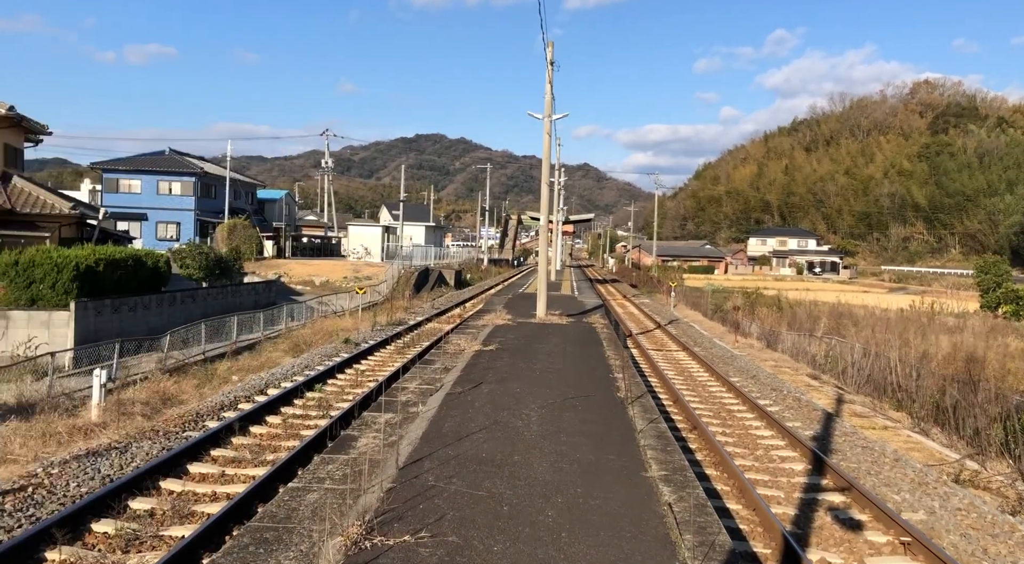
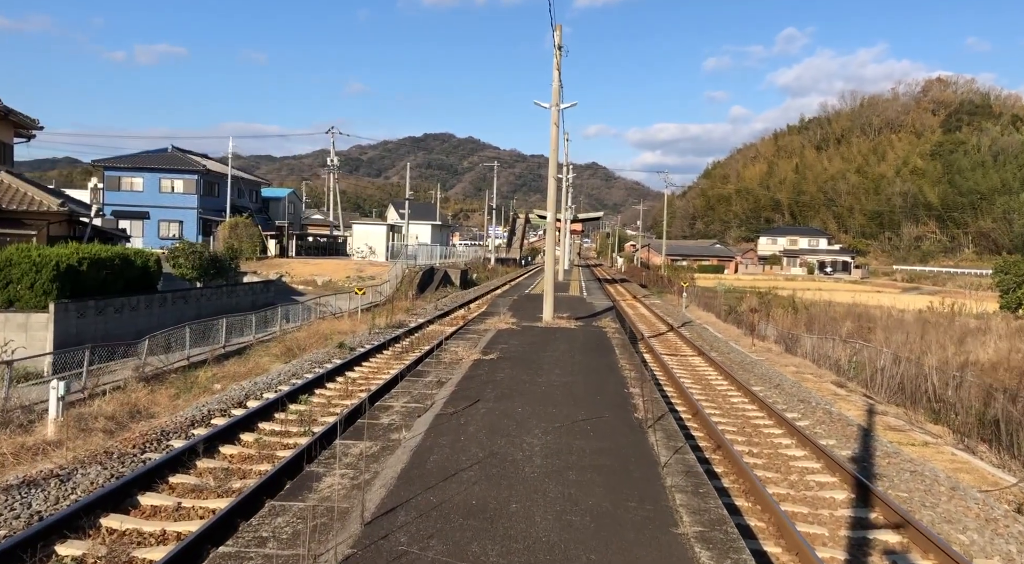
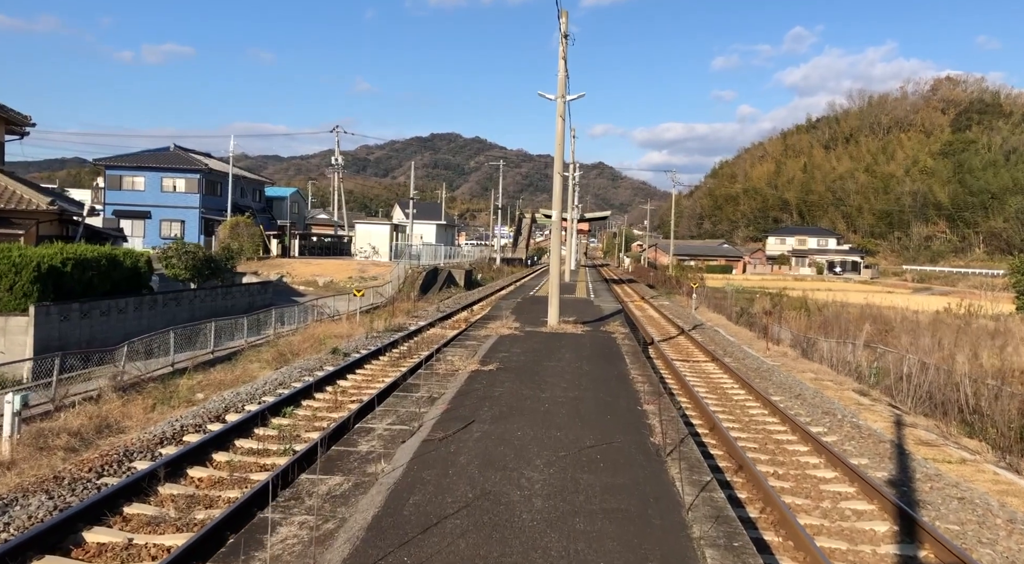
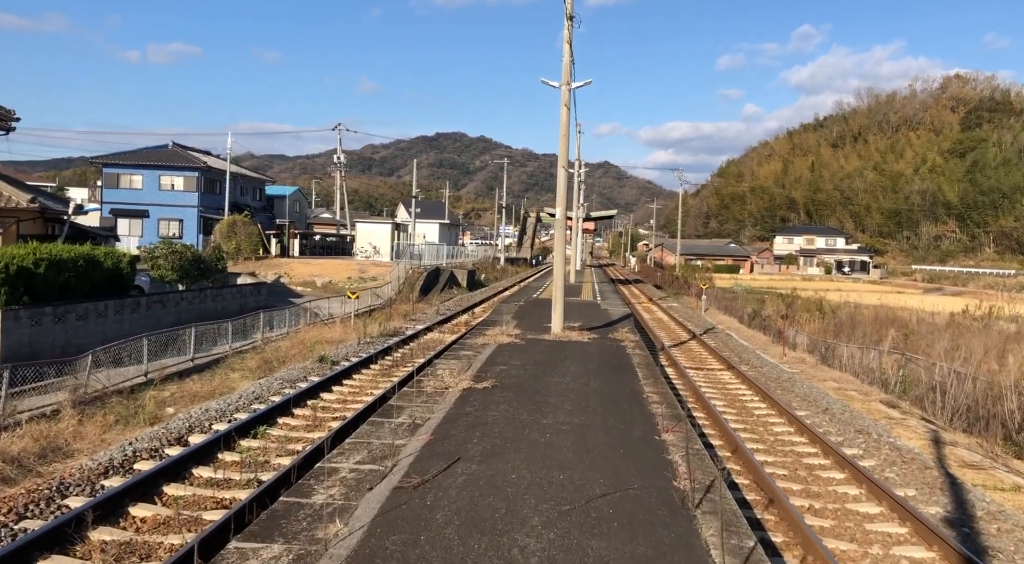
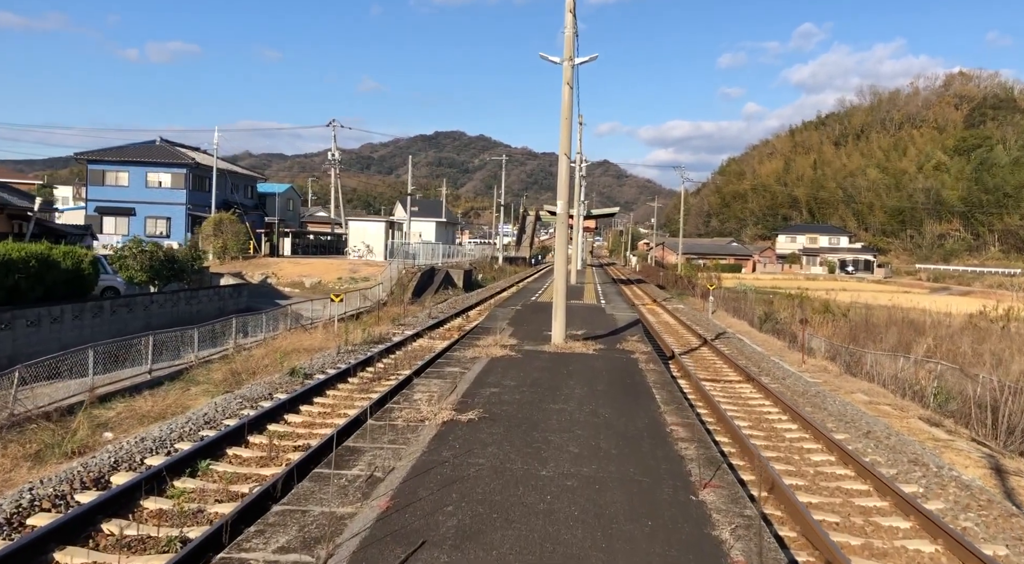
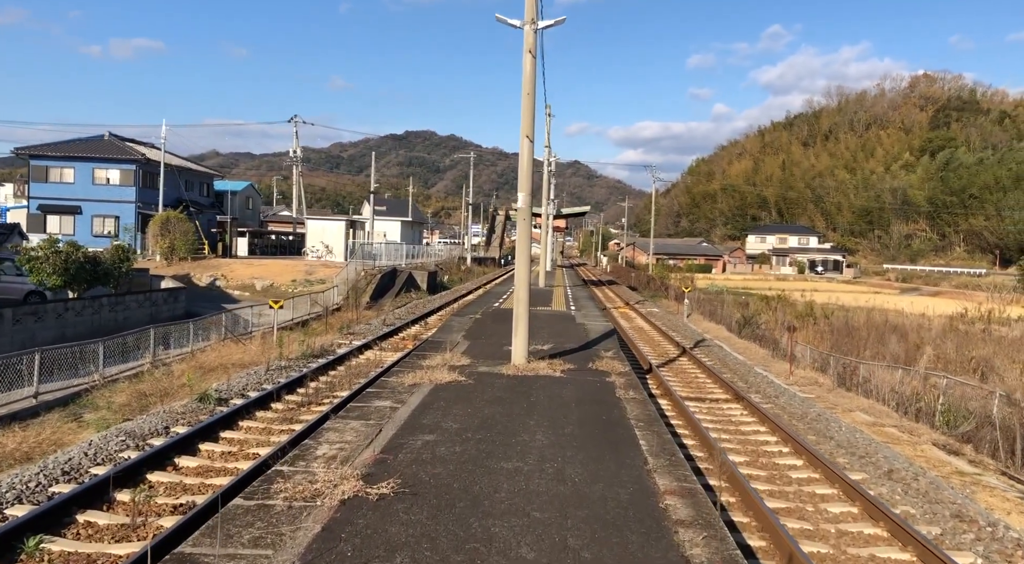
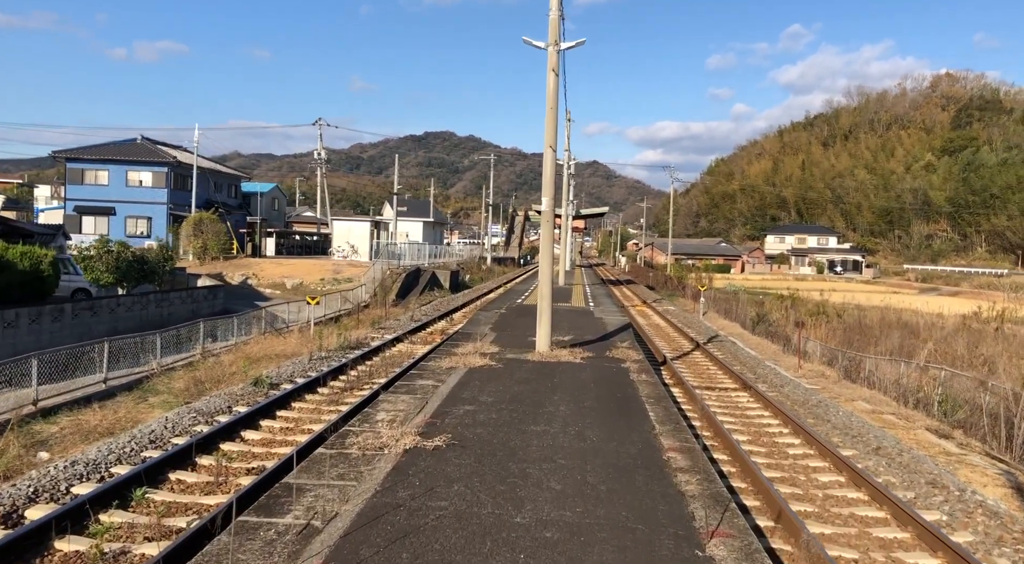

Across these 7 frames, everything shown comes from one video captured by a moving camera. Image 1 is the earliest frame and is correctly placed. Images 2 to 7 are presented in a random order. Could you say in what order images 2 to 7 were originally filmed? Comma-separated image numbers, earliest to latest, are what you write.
2, 3, 4, 5, 7, 6
